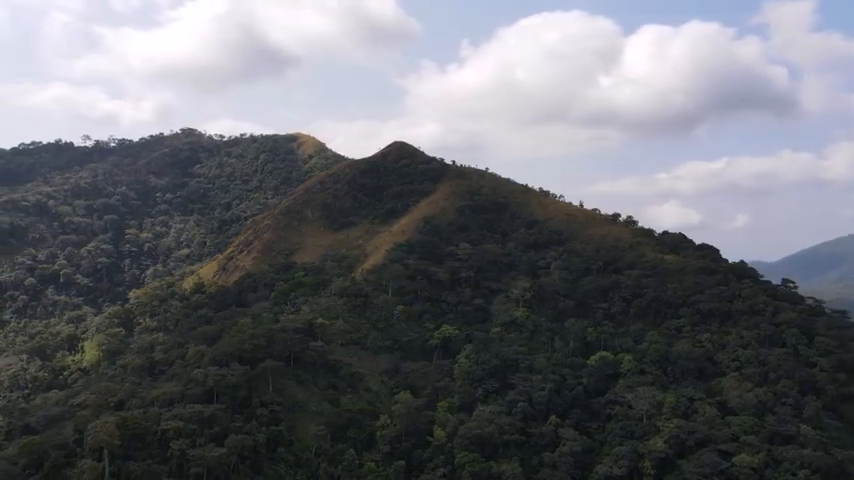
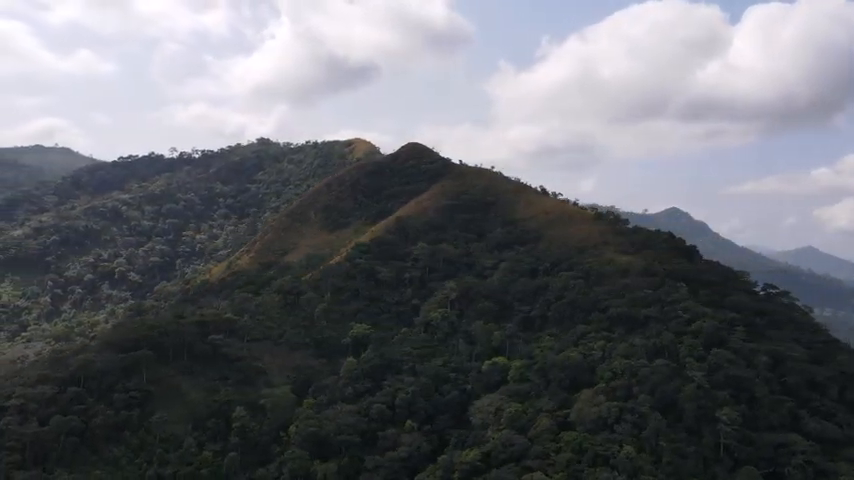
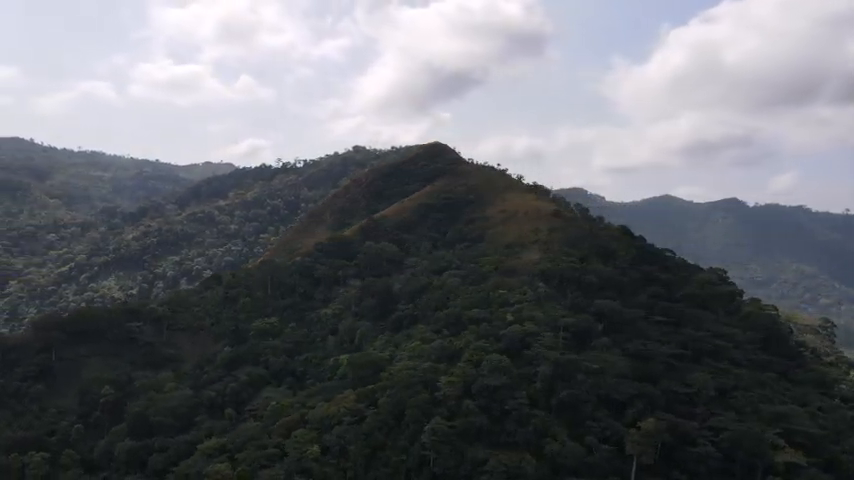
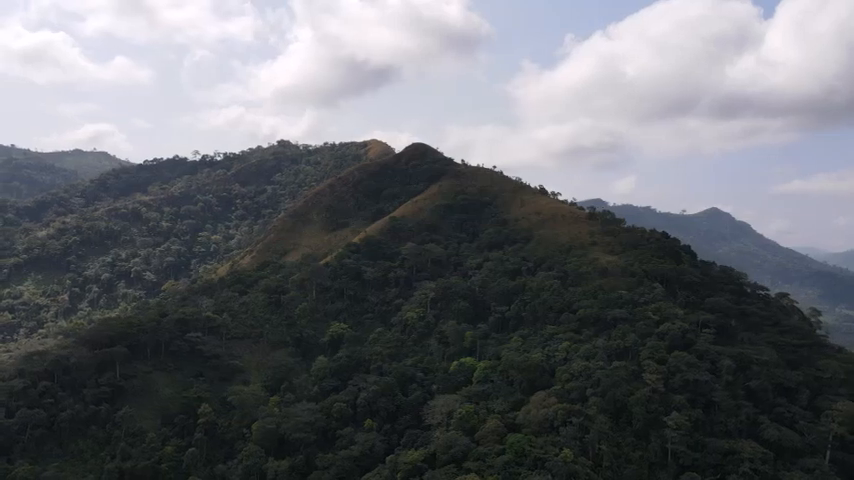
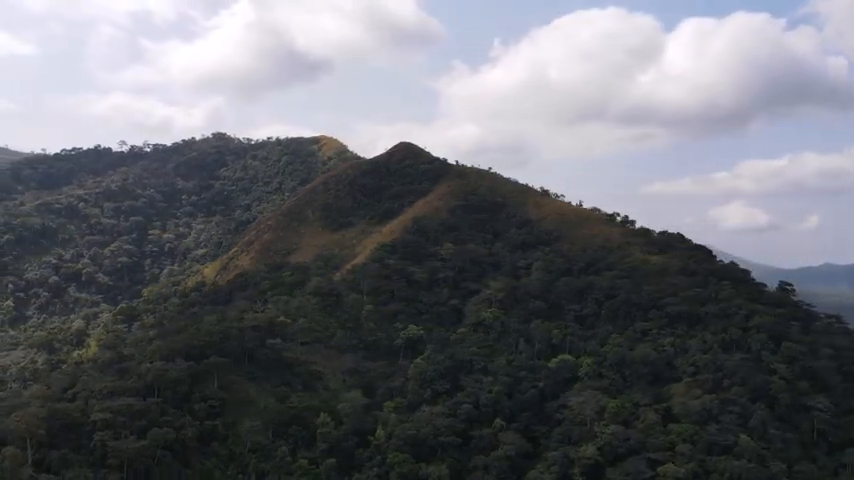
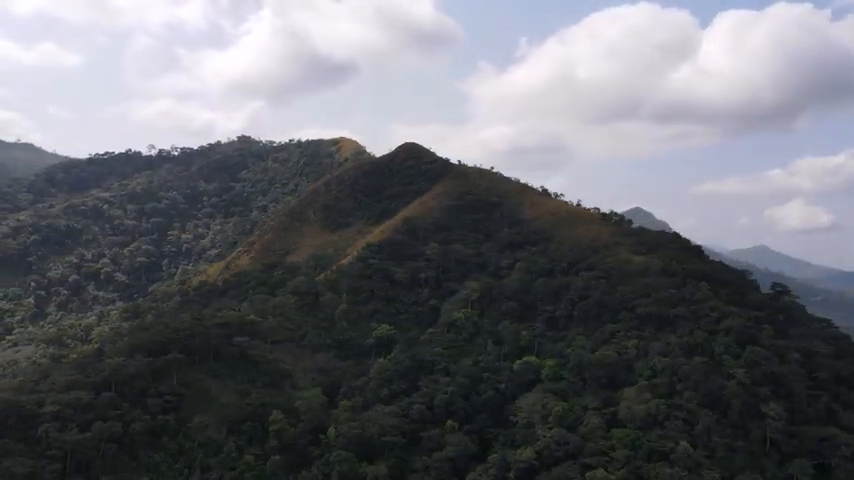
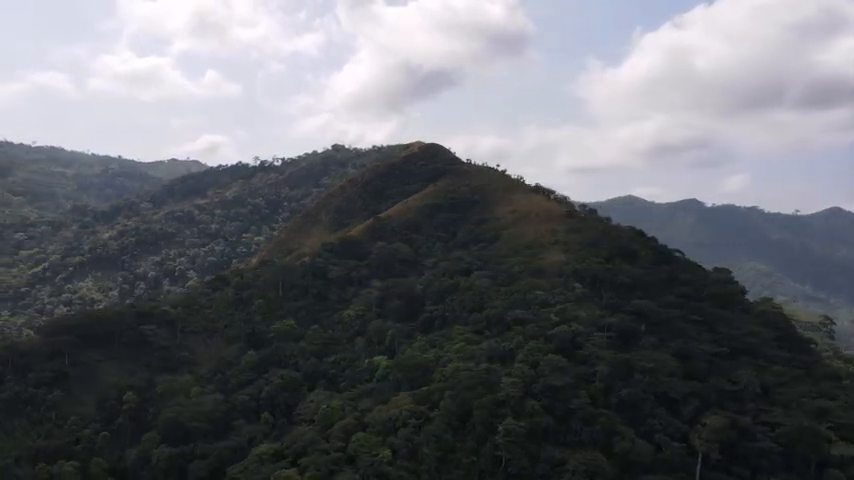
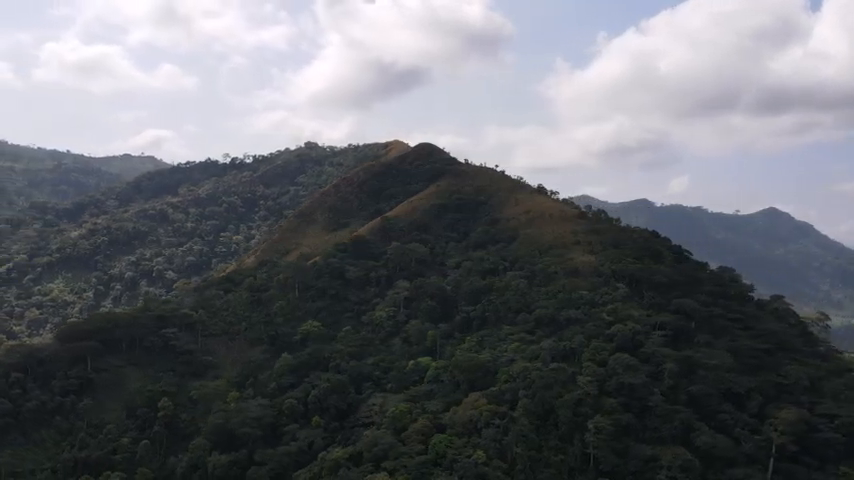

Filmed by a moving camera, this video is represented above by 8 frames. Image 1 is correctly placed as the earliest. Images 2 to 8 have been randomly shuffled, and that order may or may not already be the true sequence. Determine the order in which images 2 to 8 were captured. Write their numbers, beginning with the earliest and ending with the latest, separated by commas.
5, 6, 2, 4, 8, 7, 3
